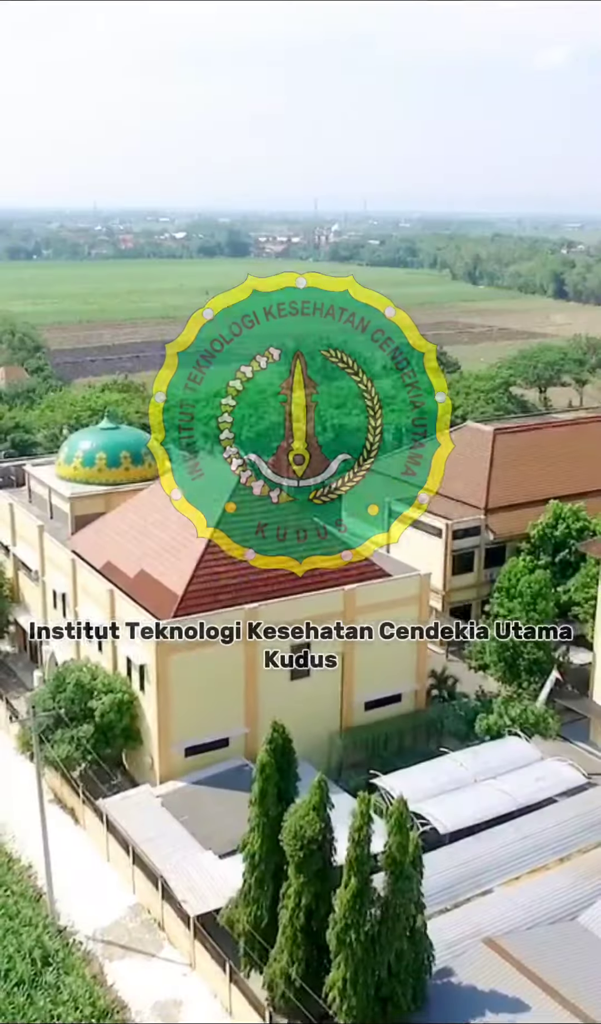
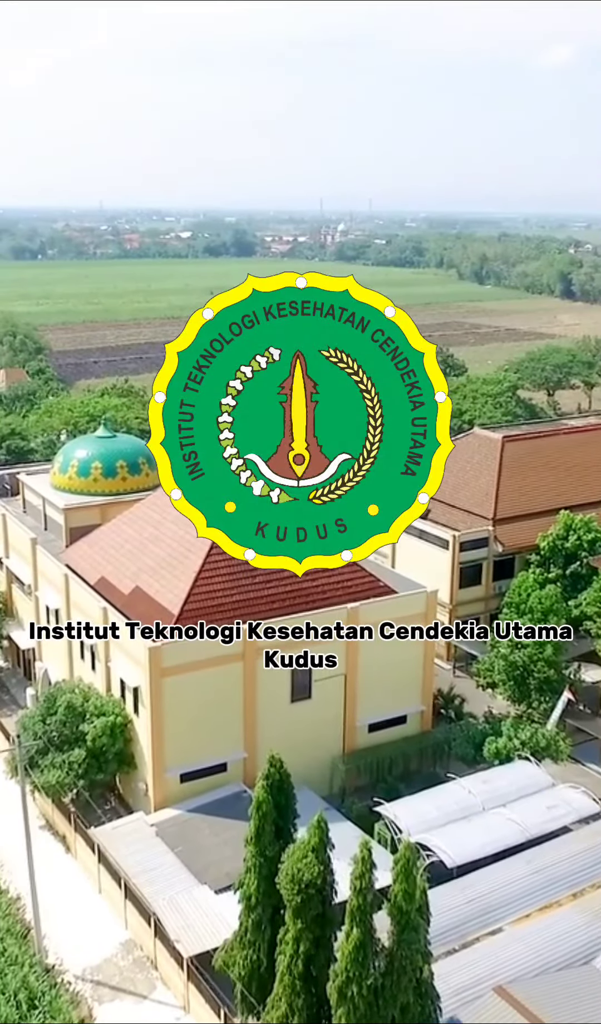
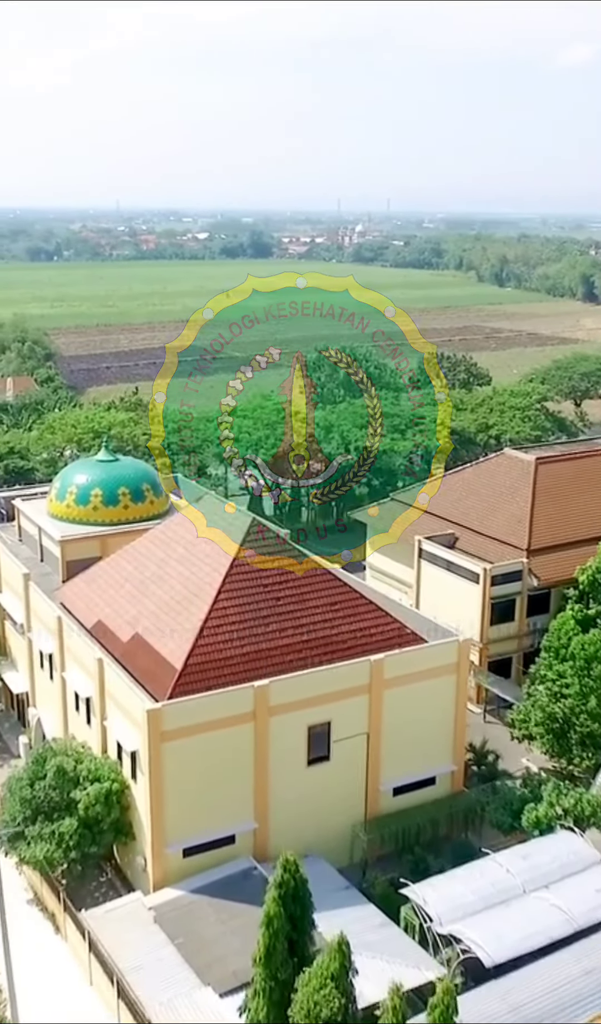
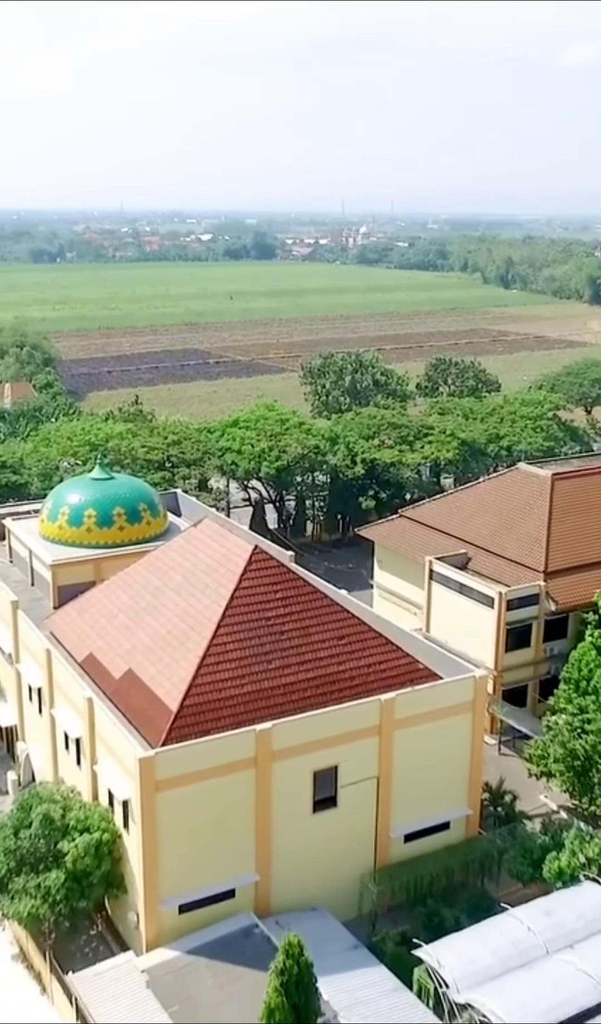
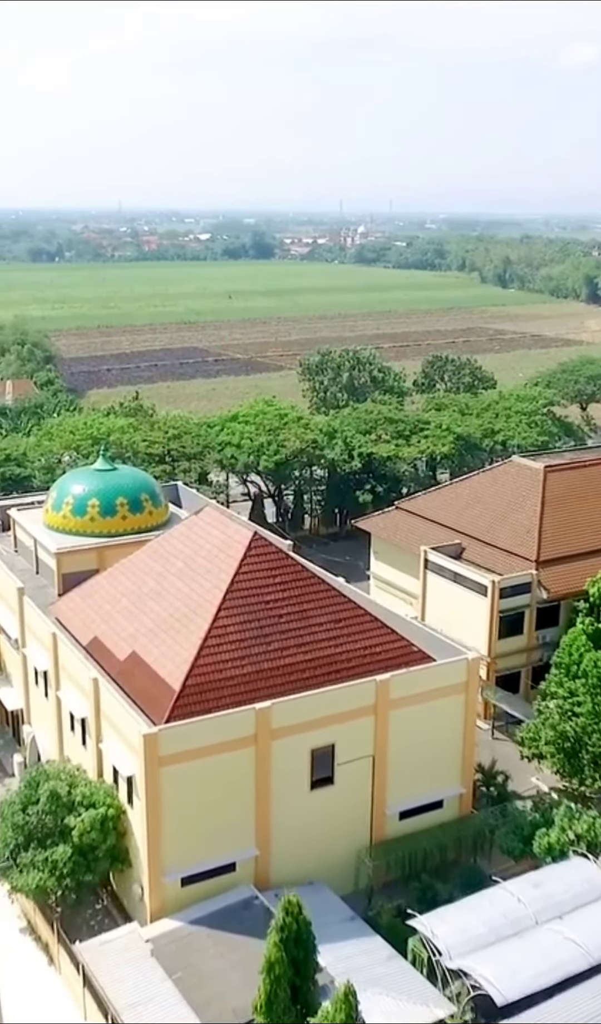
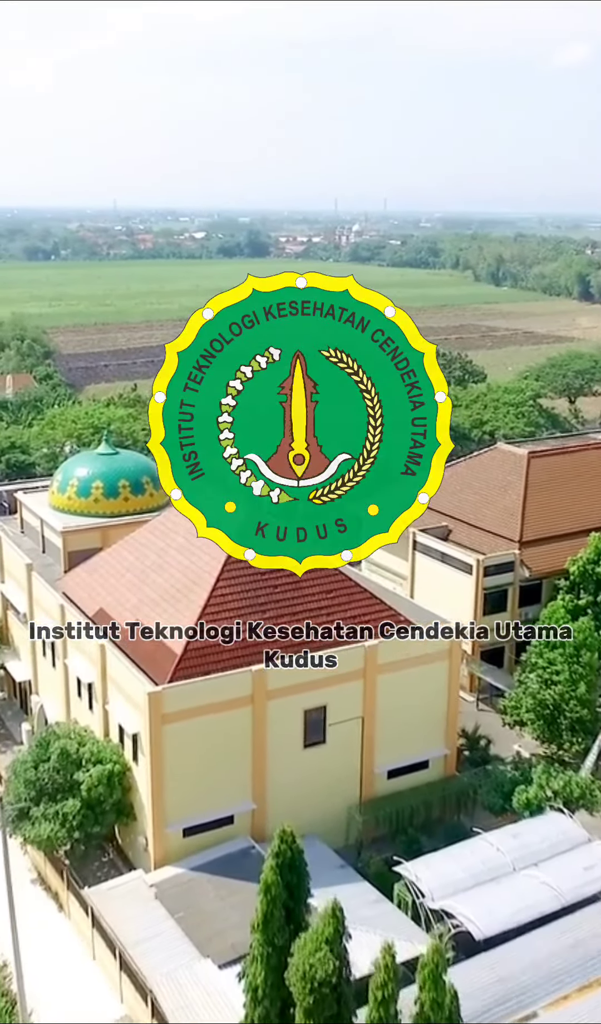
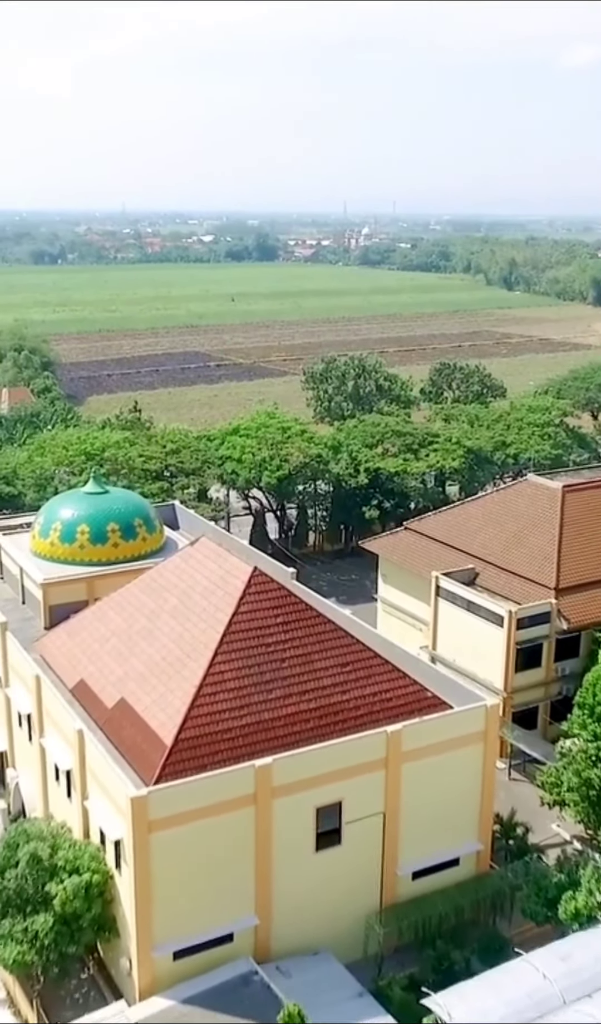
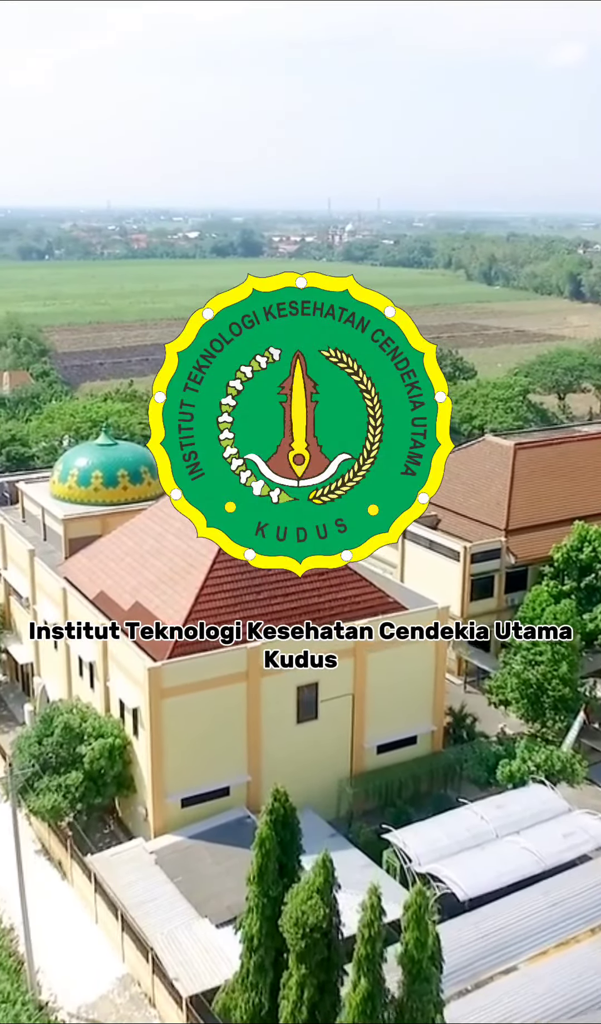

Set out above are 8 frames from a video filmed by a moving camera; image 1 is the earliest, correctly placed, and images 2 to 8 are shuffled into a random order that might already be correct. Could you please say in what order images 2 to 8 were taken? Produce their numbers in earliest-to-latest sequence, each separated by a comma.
2, 8, 6, 3, 5, 4, 7
